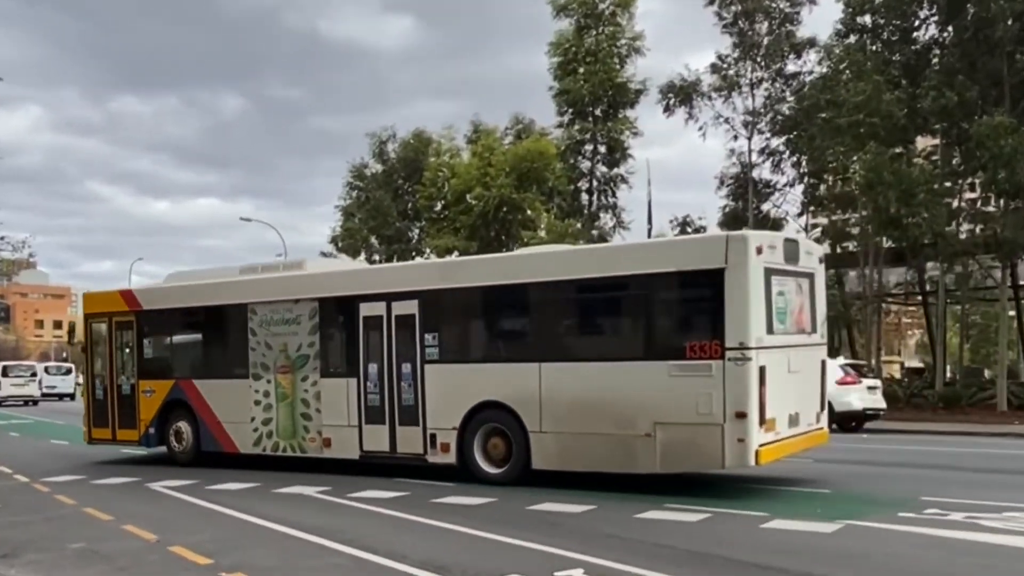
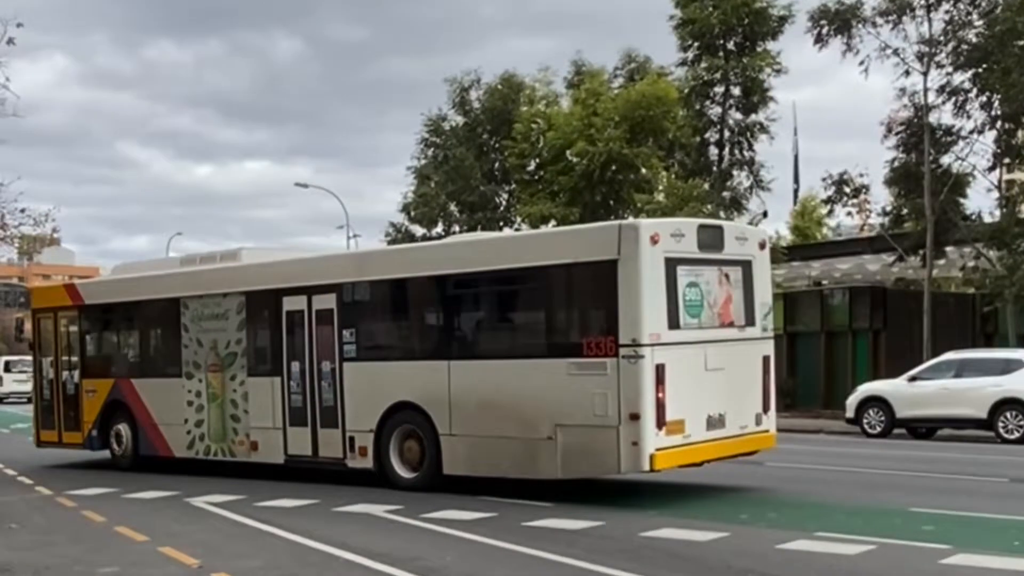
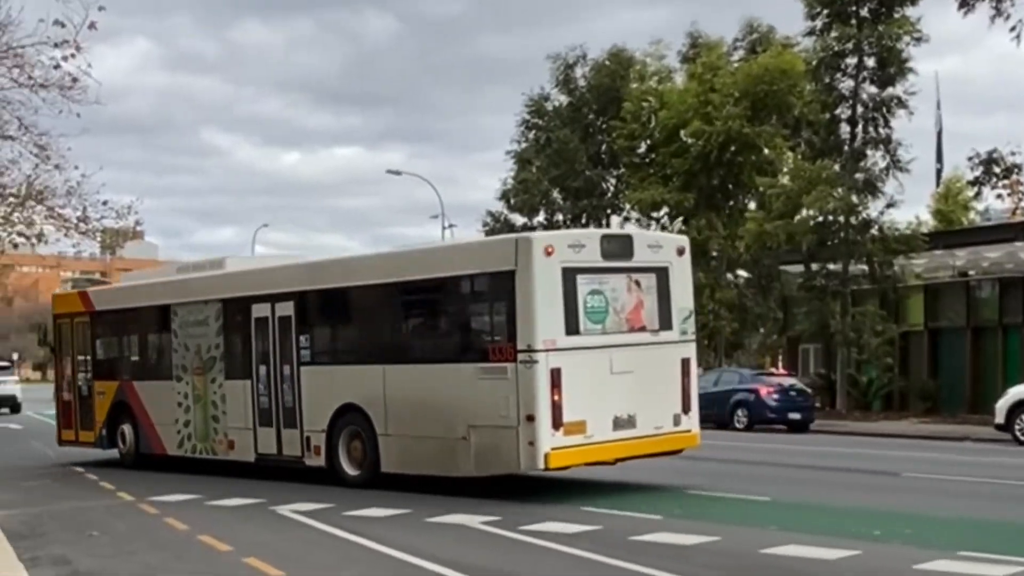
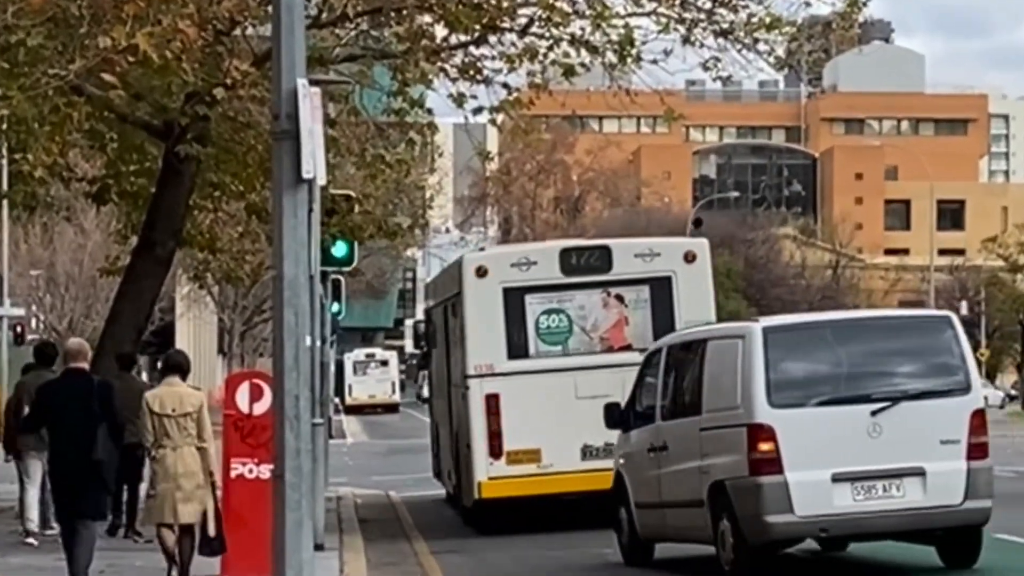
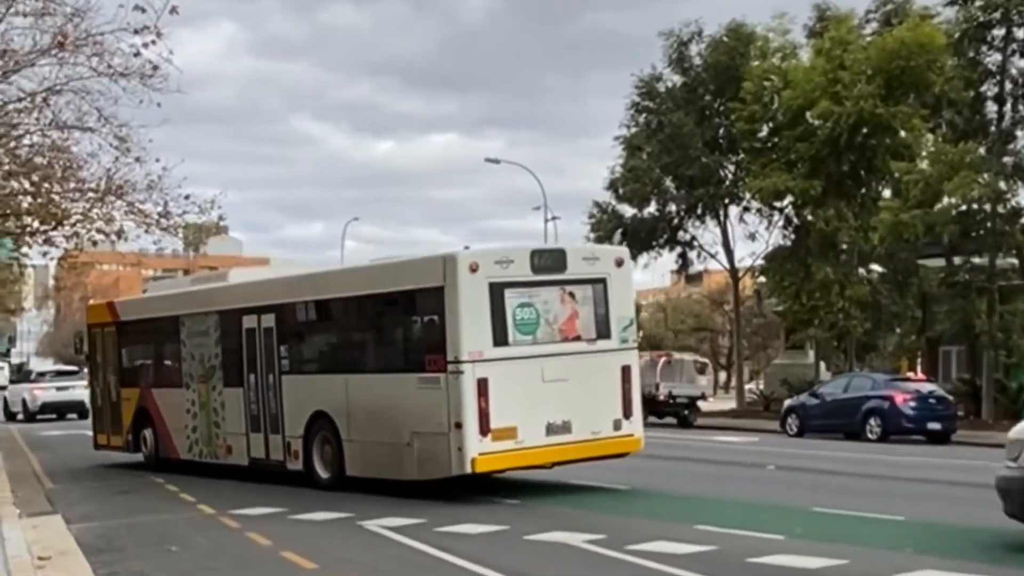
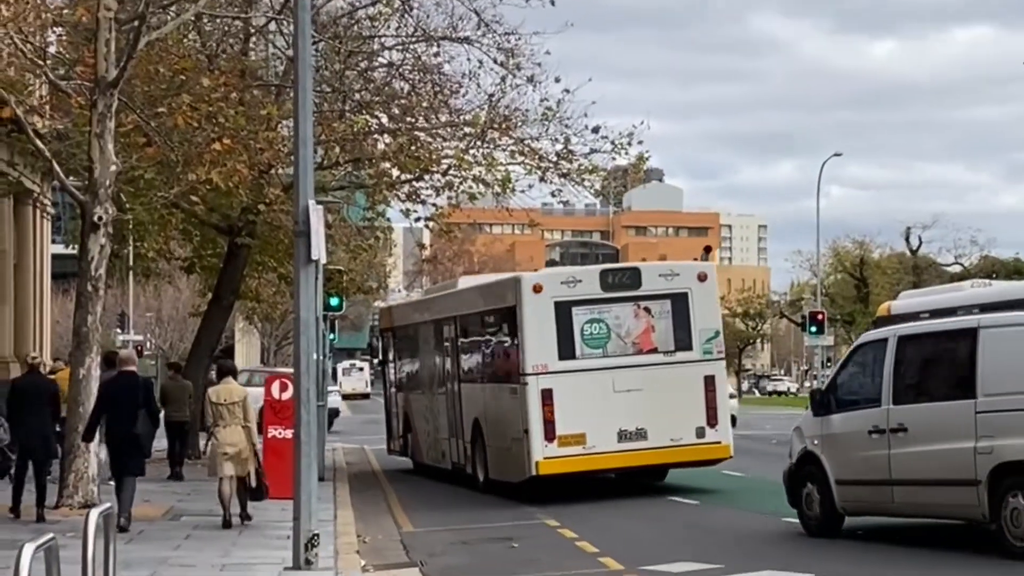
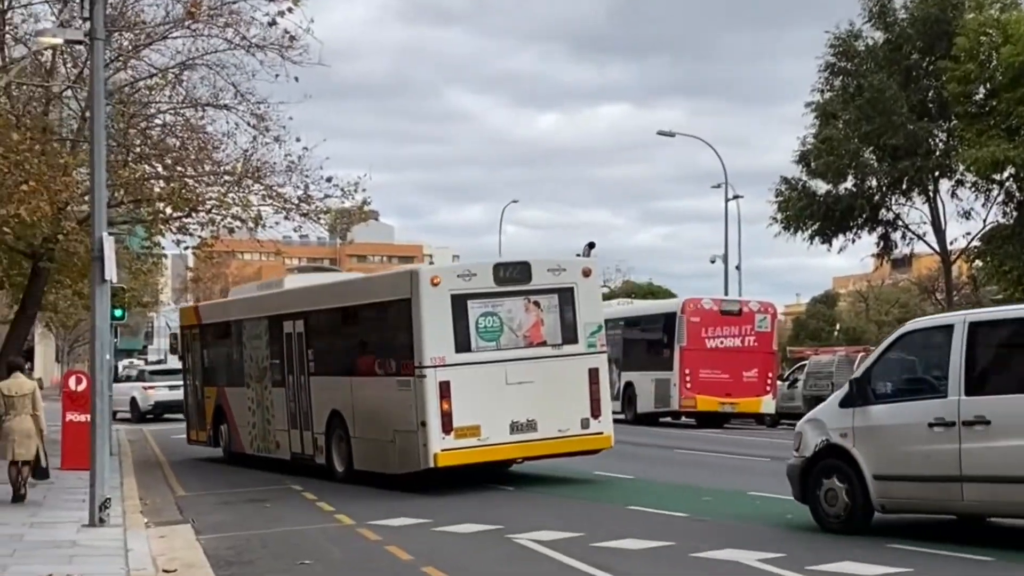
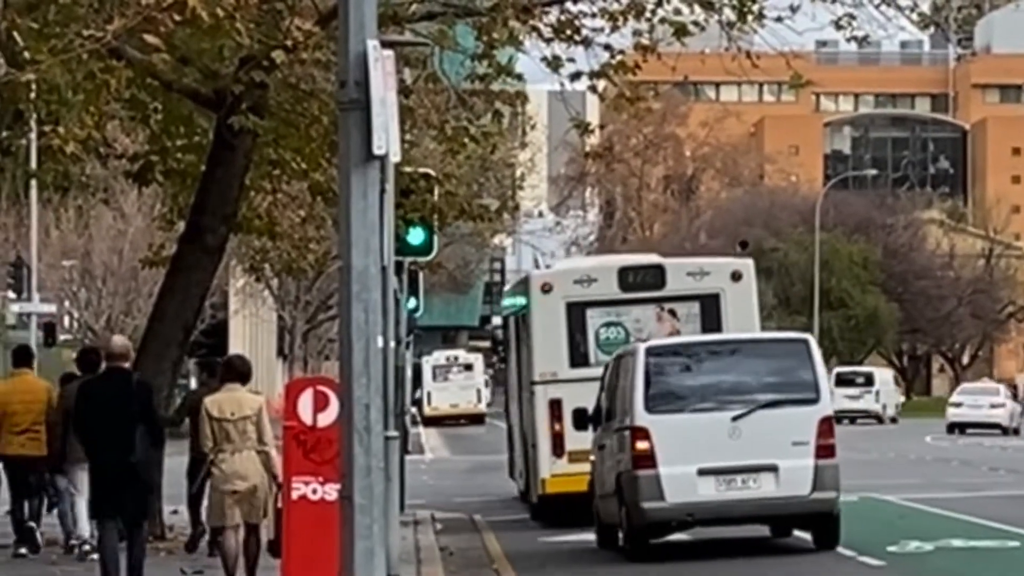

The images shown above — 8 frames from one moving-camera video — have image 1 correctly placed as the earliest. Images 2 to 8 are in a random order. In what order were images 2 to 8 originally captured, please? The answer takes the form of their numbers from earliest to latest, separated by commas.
2, 3, 5, 7, 6, 4, 8
